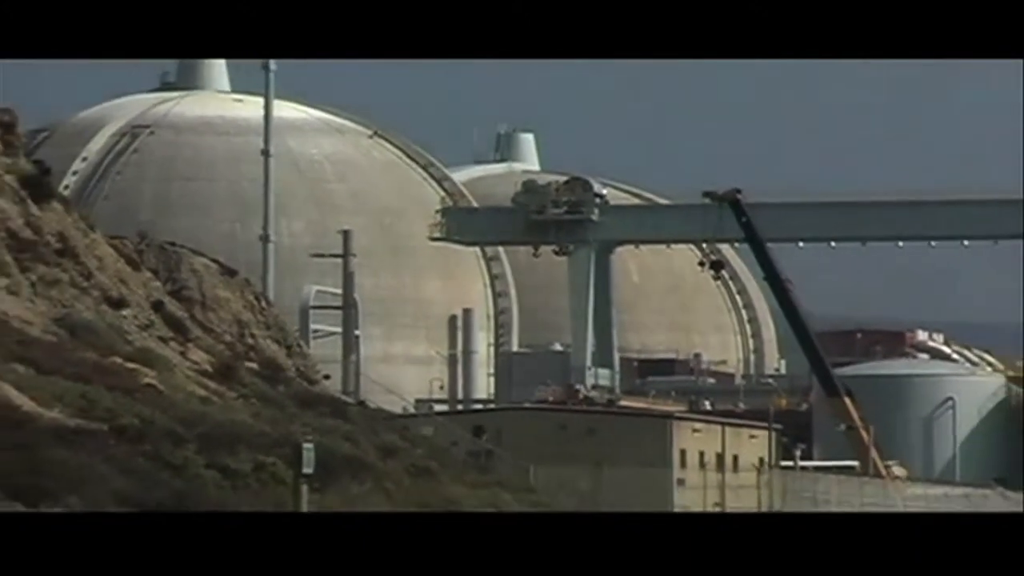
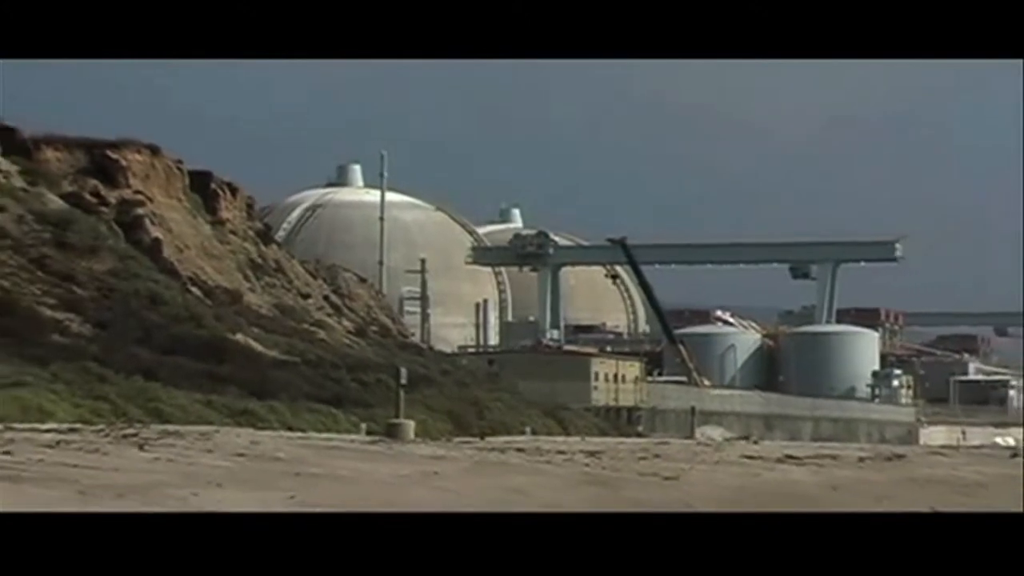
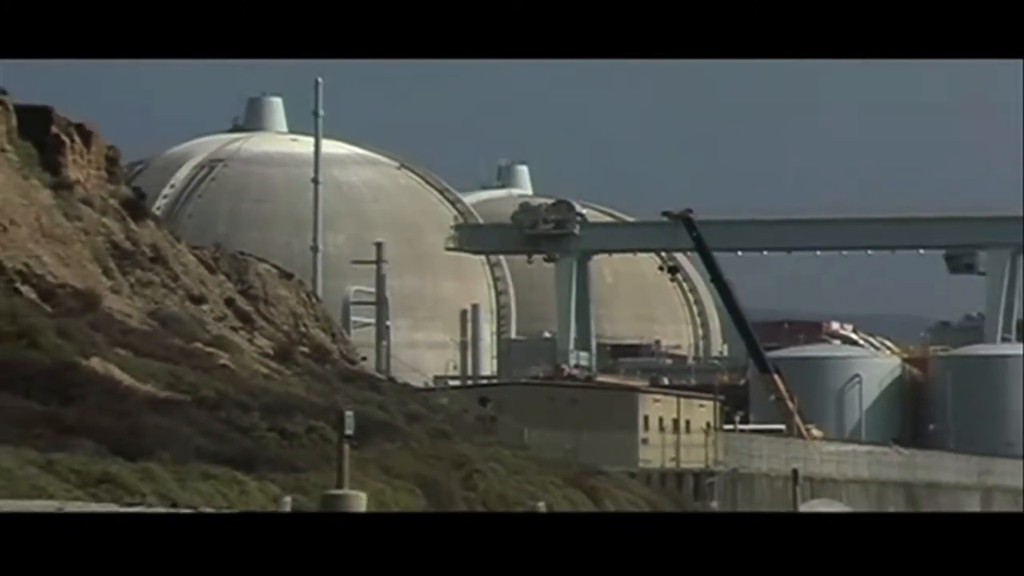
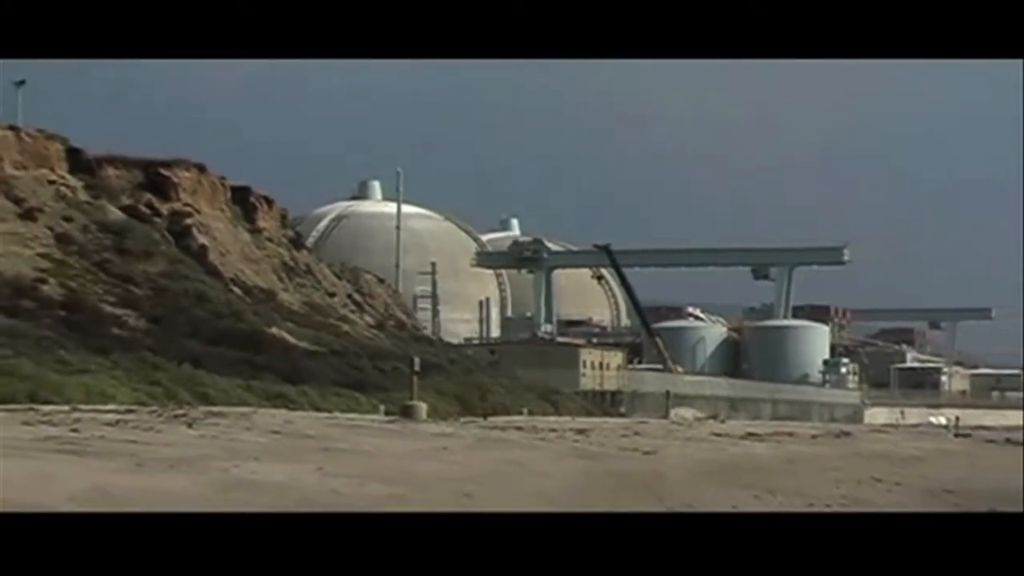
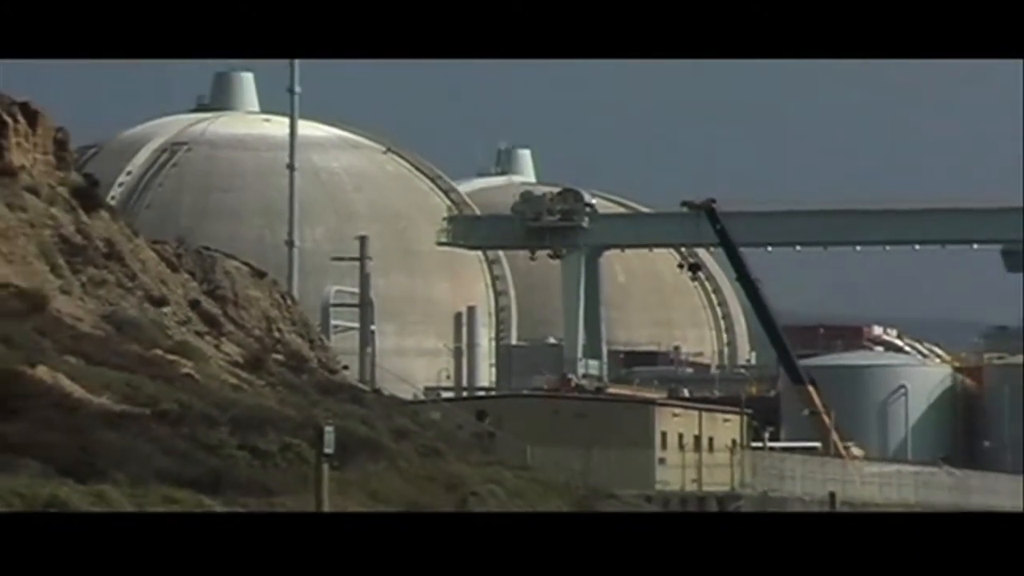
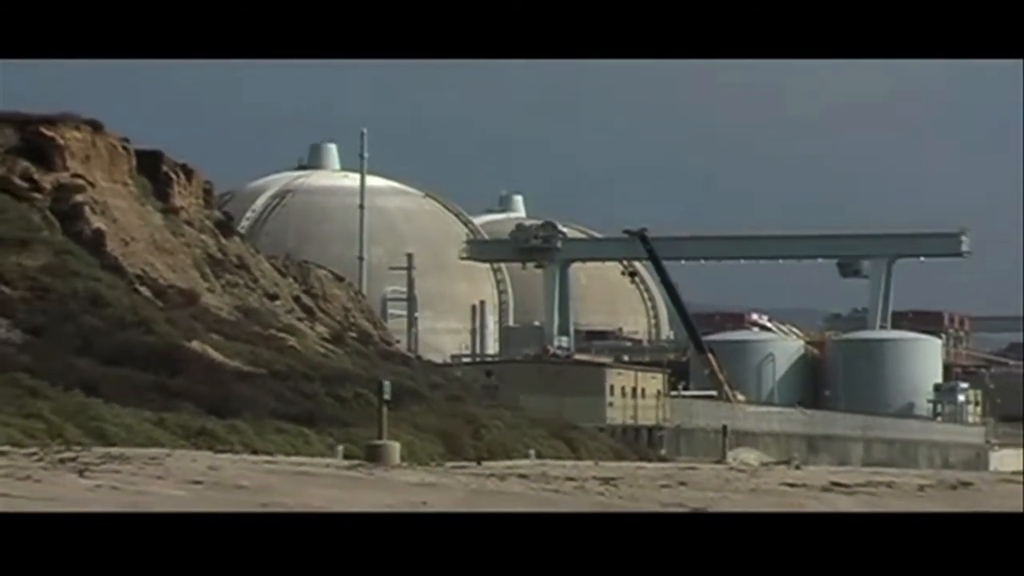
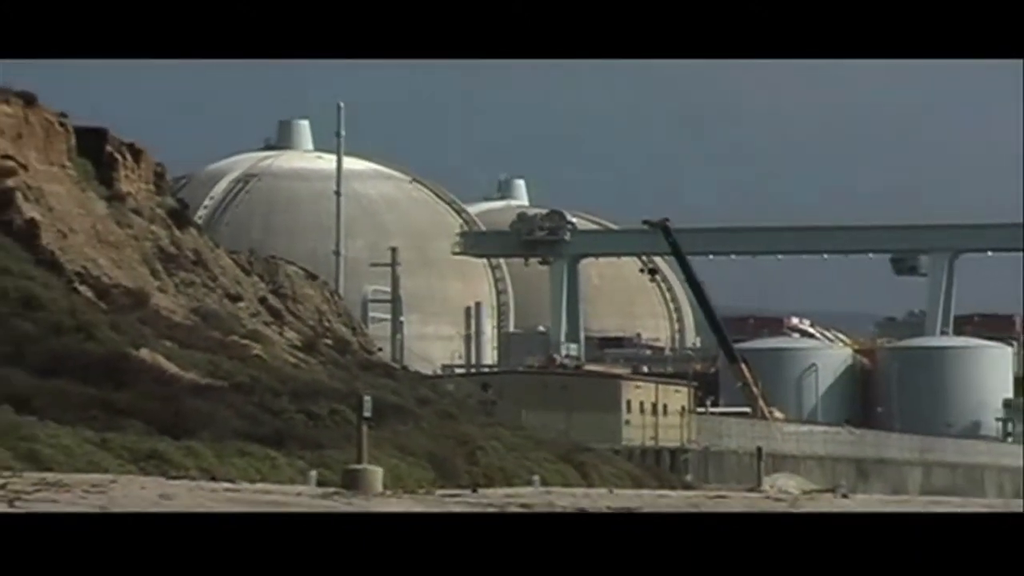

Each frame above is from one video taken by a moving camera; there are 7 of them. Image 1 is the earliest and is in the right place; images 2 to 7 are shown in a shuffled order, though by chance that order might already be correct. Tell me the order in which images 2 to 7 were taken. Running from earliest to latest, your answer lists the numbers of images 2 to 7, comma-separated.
5, 3, 7, 6, 2, 4
